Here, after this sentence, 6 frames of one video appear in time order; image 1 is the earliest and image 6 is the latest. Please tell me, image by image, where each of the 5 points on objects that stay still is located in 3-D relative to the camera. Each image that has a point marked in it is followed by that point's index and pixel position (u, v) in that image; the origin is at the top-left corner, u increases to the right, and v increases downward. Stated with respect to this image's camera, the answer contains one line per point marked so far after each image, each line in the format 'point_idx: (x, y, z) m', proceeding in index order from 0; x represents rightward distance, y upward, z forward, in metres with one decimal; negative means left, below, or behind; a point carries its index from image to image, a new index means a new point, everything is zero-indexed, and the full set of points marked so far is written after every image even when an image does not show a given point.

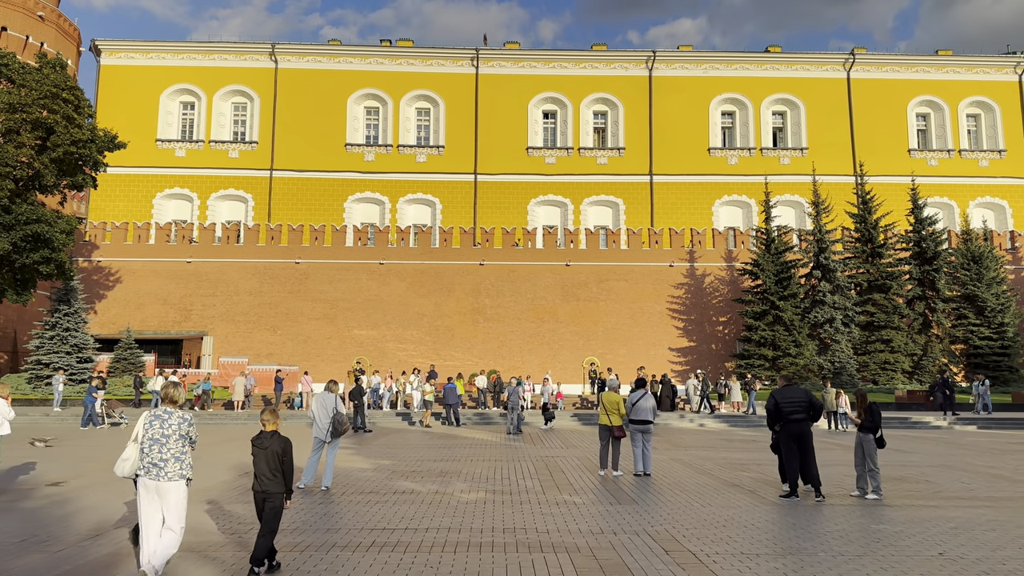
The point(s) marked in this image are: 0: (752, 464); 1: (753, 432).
0: (+2.6, -1.9, +8.0) m
1: (+4.2, -2.5, +12.8) m
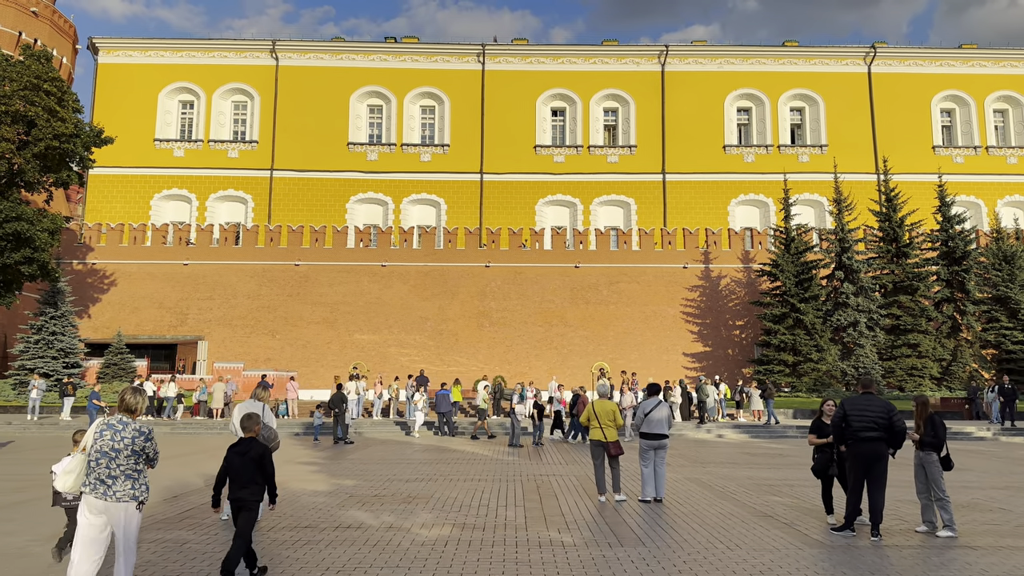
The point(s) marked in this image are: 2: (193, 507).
0: (+2.5, -1.8, +6.8) m
1: (+4.2, -2.5, +11.6) m
2: (-3.0, -2.1, +6.7) m
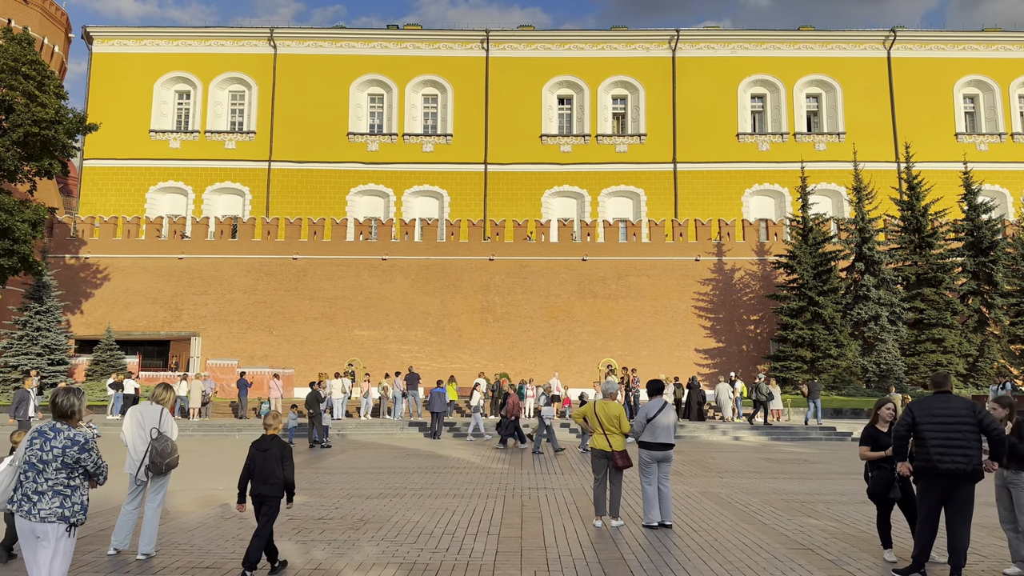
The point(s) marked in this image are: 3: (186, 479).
0: (+2.4, -1.7, +5.8) m
1: (+4.2, -2.3, +10.5) m
2: (-3.1, -1.9, +5.7) m
3: (-3.6, -2.1, +8.0) m
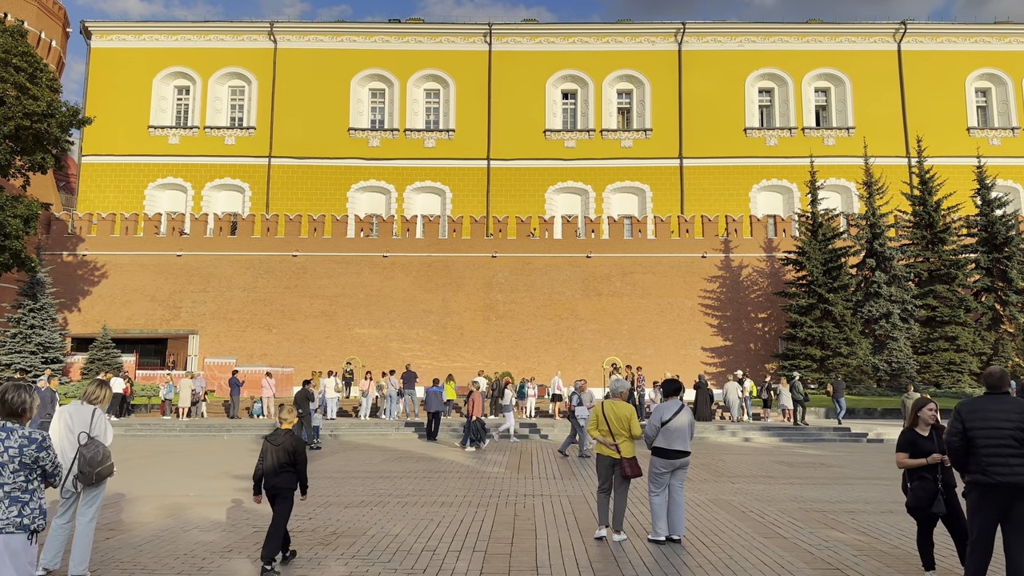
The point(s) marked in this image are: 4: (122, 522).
0: (+2.3, -1.6, +5.3) m
1: (+4.1, -2.2, +10.0) m
2: (-3.1, -1.8, +5.3) m
3: (-3.6, -2.0, +7.6) m
4: (-3.1, -1.9, +5.8) m
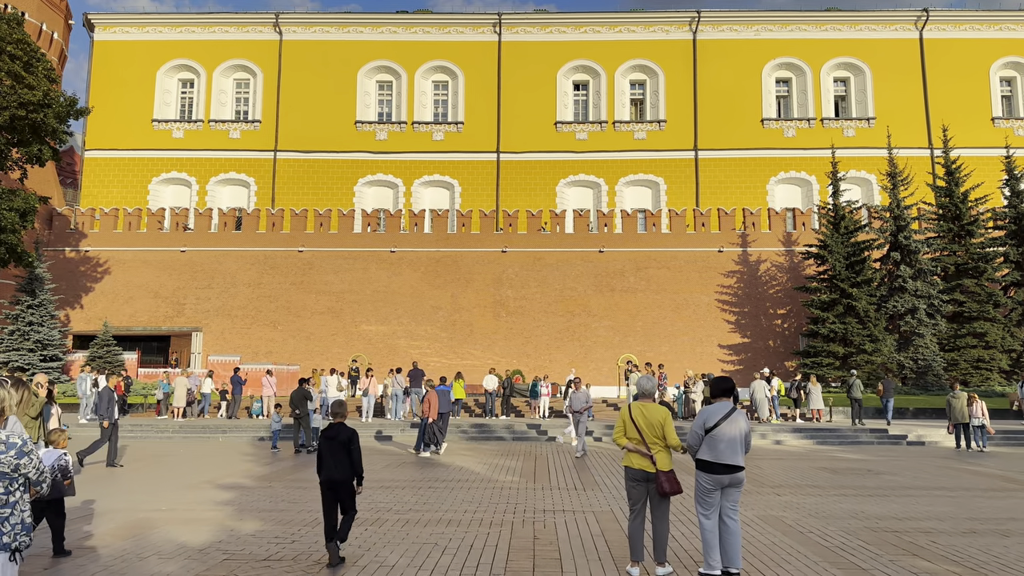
0: (+2.4, -1.5, +4.6) m
1: (+4.3, -2.1, +9.3) m
2: (-3.0, -1.7, +4.6) m
3: (-3.5, -1.9, +7.0) m
4: (-3.0, -1.8, +5.2) m
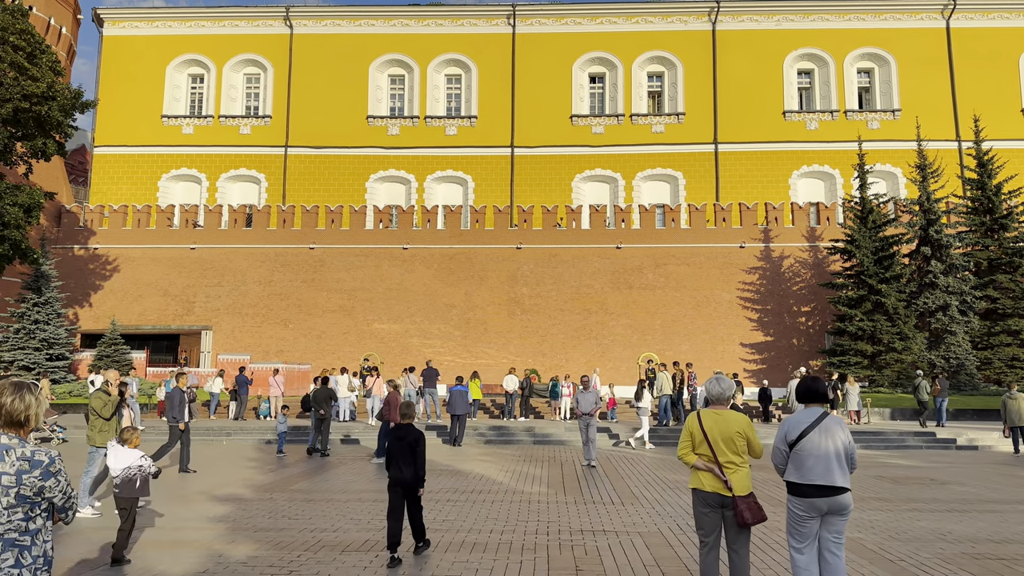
0: (+2.6, -1.4, +3.9) m
1: (+4.6, -2.0, +8.6) m
2: (-2.8, -1.7, +4.0) m
3: (-3.3, -1.9, +6.4) m
4: (-2.8, -1.7, +4.6) m
